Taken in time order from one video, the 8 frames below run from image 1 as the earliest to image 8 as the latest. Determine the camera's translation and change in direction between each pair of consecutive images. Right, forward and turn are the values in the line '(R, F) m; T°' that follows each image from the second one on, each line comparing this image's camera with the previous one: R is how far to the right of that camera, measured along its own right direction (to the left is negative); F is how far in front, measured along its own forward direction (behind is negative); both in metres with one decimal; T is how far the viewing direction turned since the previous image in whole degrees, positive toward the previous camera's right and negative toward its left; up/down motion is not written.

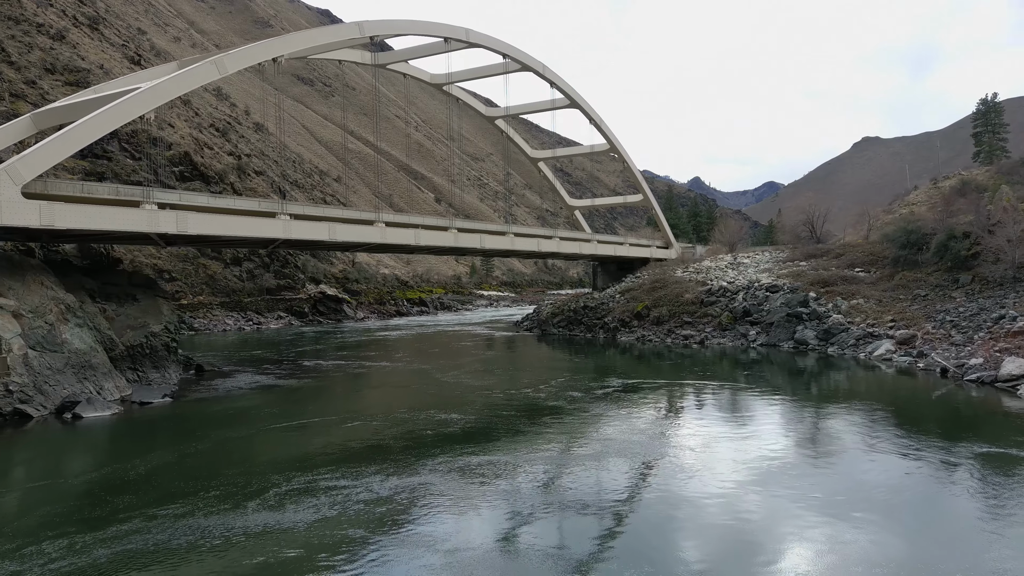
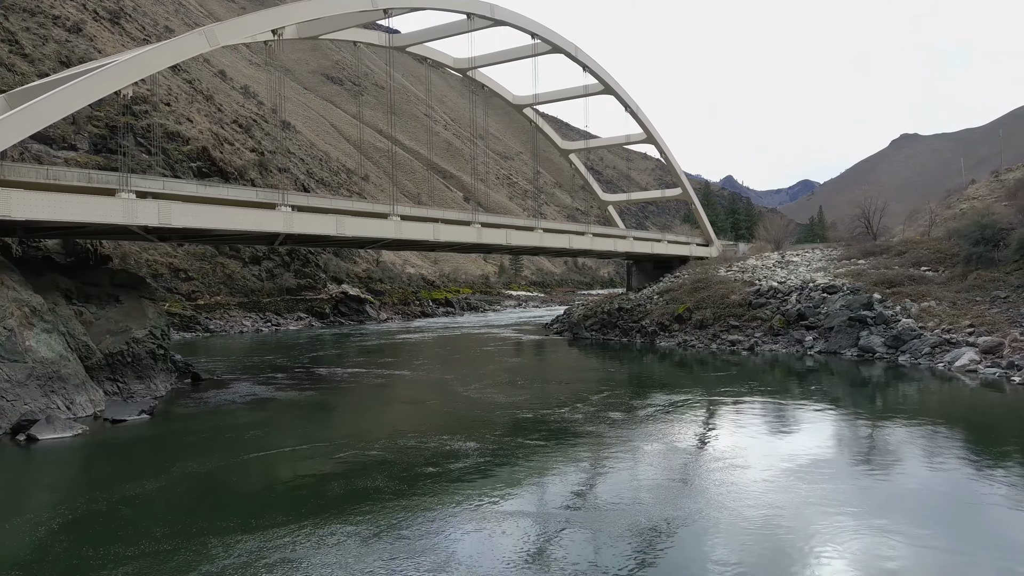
(0.0, +2.2) m; -2°
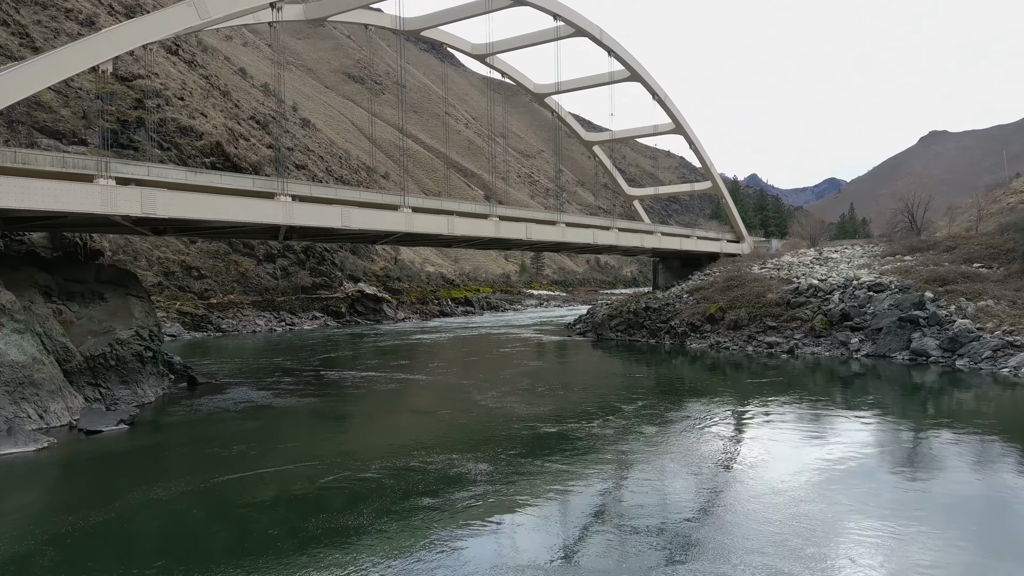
(0.0, +1.5) m; -2°
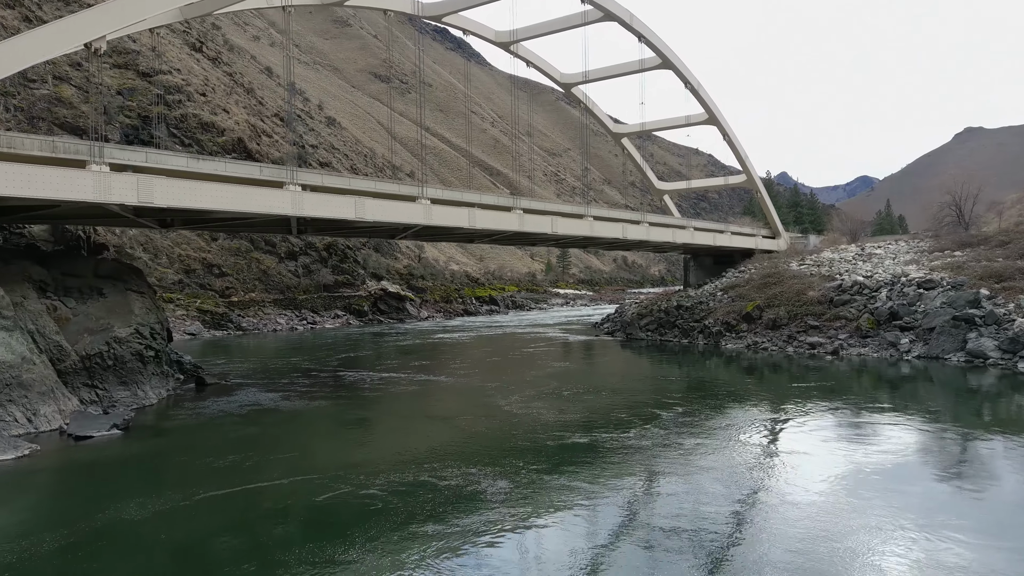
(0.0, +1.1) m; -2°
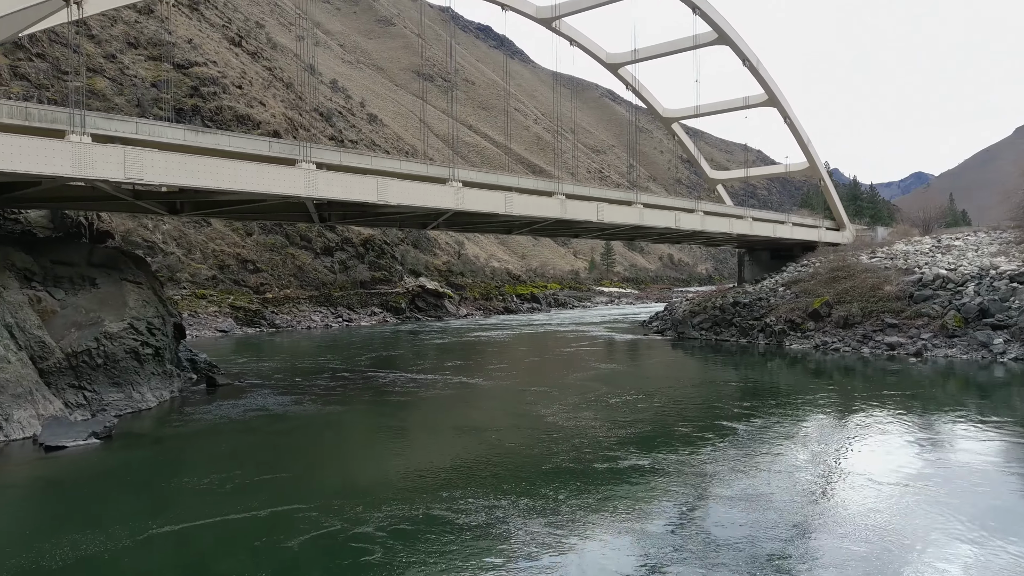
(0.0, +1.8) m; -3°
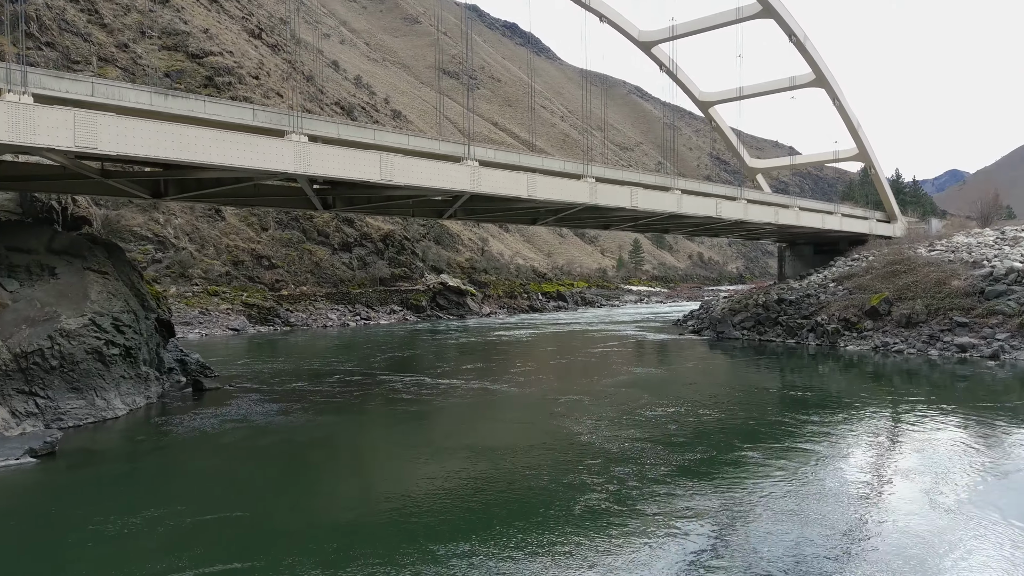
(0.0, +1.8) m; -2°
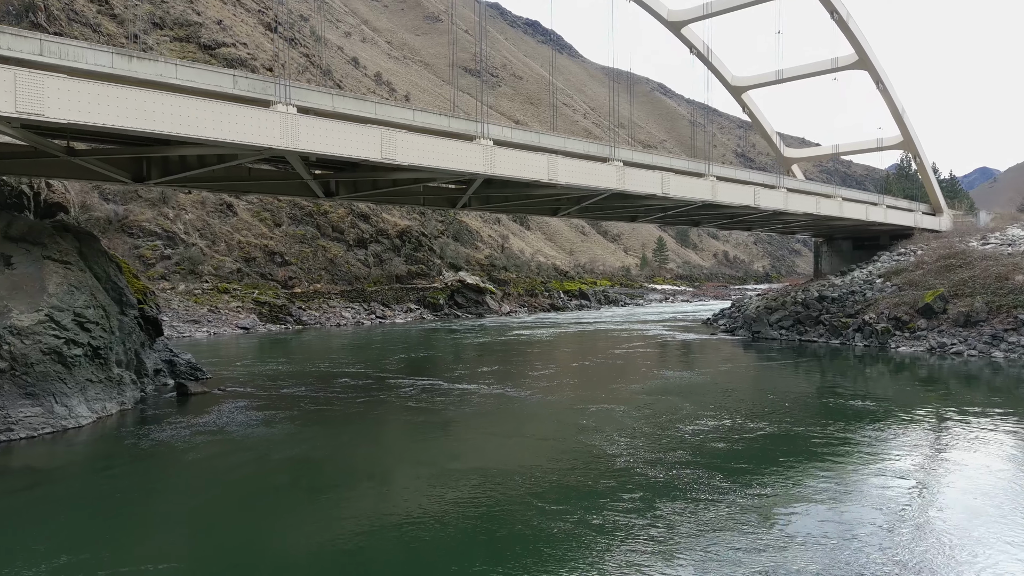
(+0.1, +1.4) m; -2°
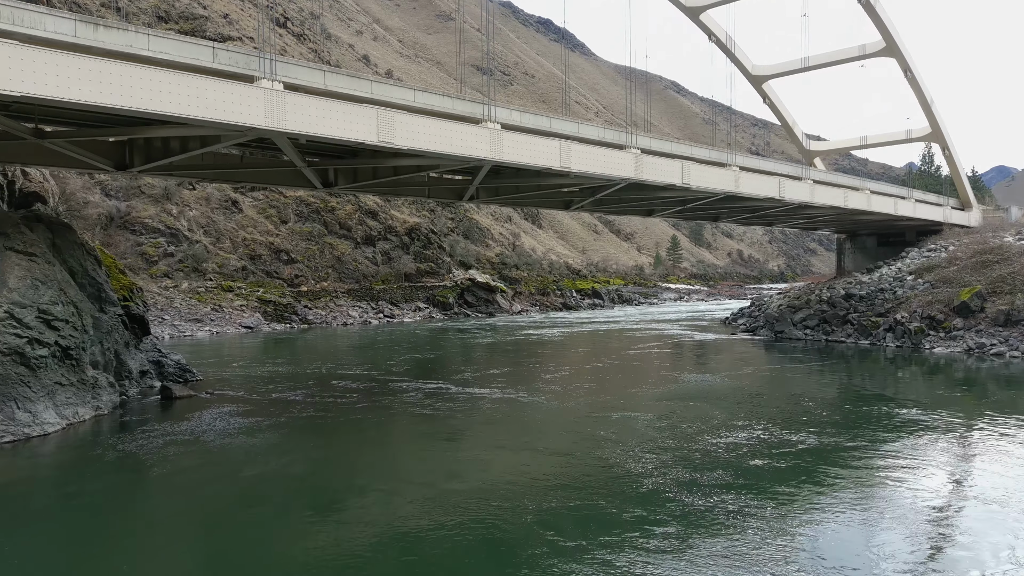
(0.0, +0.9) m; -1°
